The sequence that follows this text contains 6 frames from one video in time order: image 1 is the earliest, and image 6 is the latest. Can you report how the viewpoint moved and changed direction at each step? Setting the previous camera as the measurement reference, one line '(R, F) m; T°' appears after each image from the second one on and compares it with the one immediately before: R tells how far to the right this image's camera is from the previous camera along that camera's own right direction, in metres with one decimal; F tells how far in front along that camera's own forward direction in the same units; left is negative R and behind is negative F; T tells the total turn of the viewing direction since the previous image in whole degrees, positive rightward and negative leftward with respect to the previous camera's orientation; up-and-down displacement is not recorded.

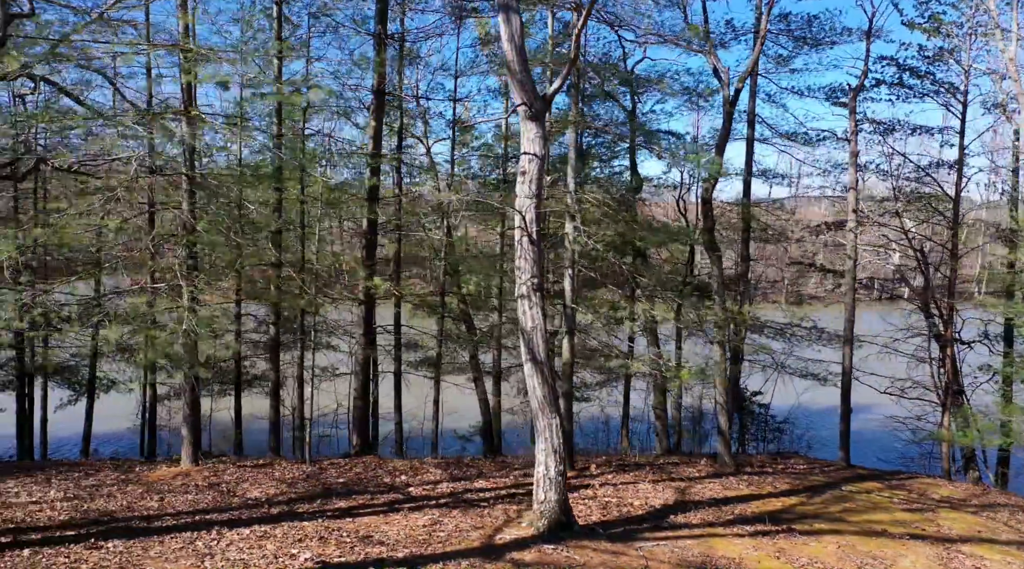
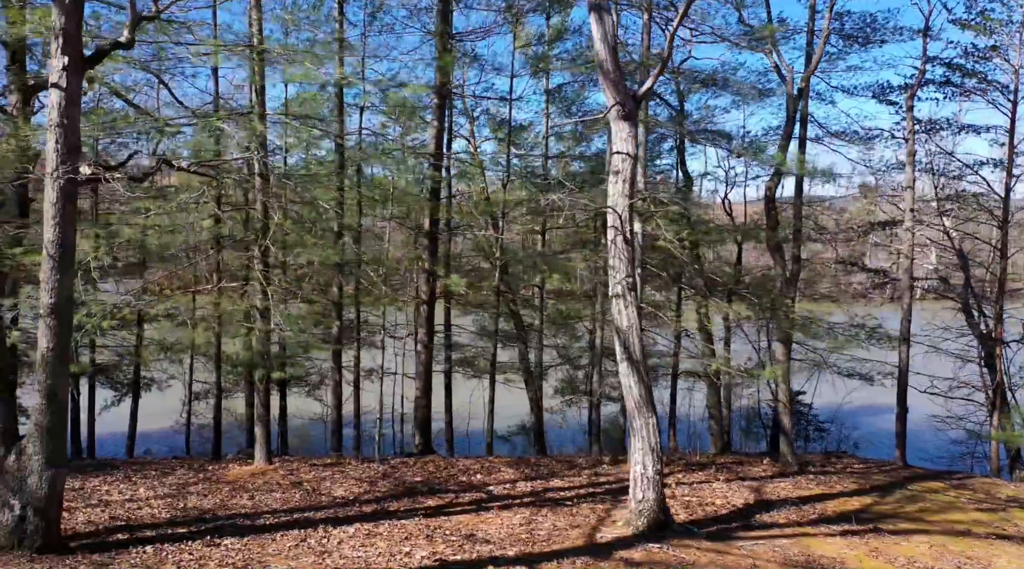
(-0.7, 0.0) m; -1°
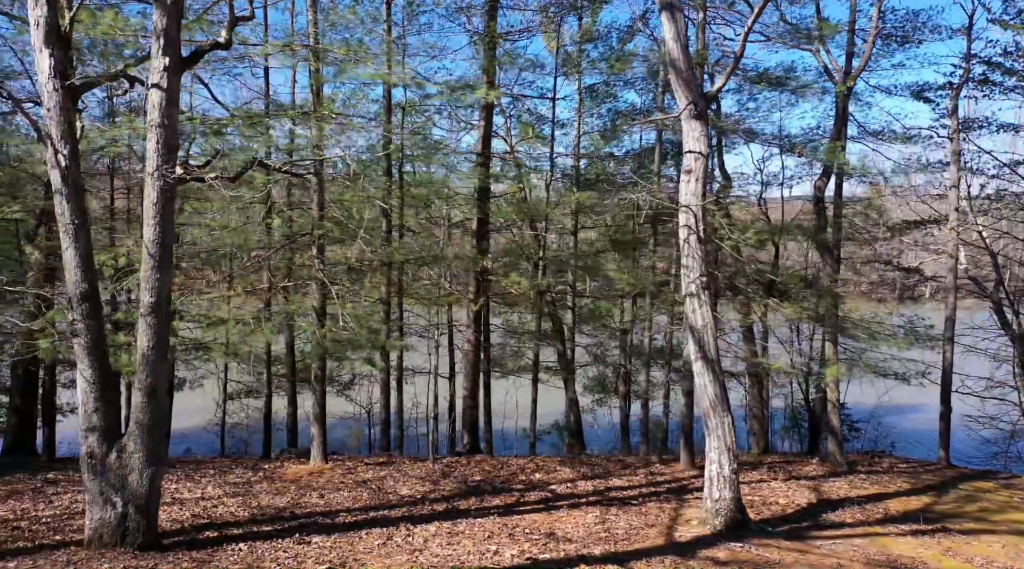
(-0.6, 0.0) m; 0°
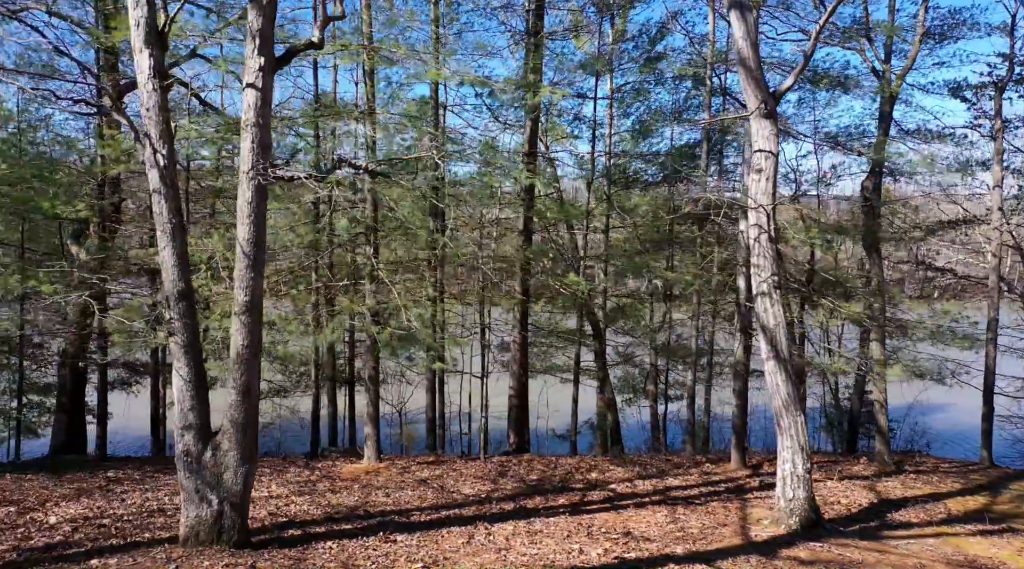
(-0.5, 0.0) m; 0°
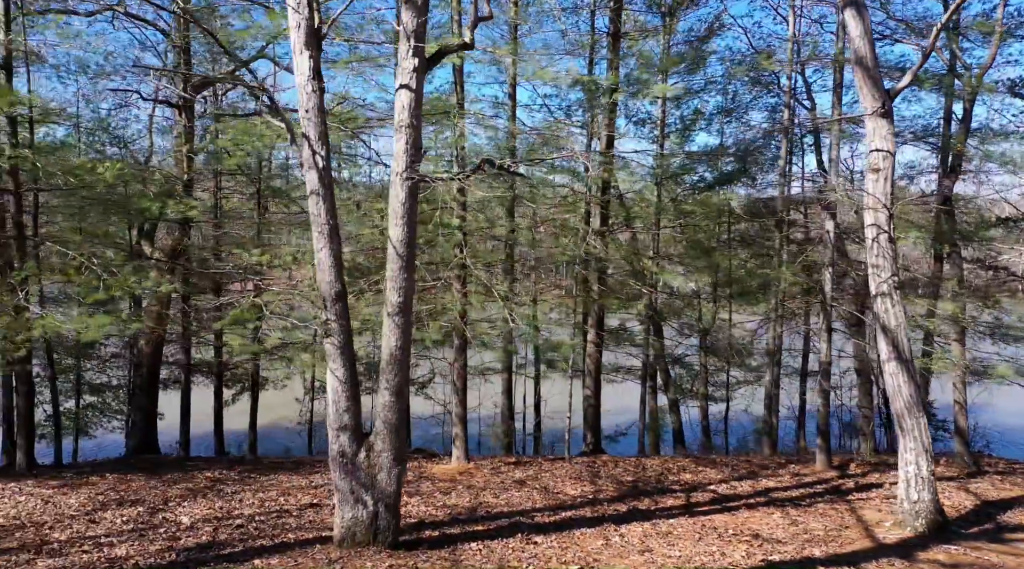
(-0.9, 0.0) m; -1°
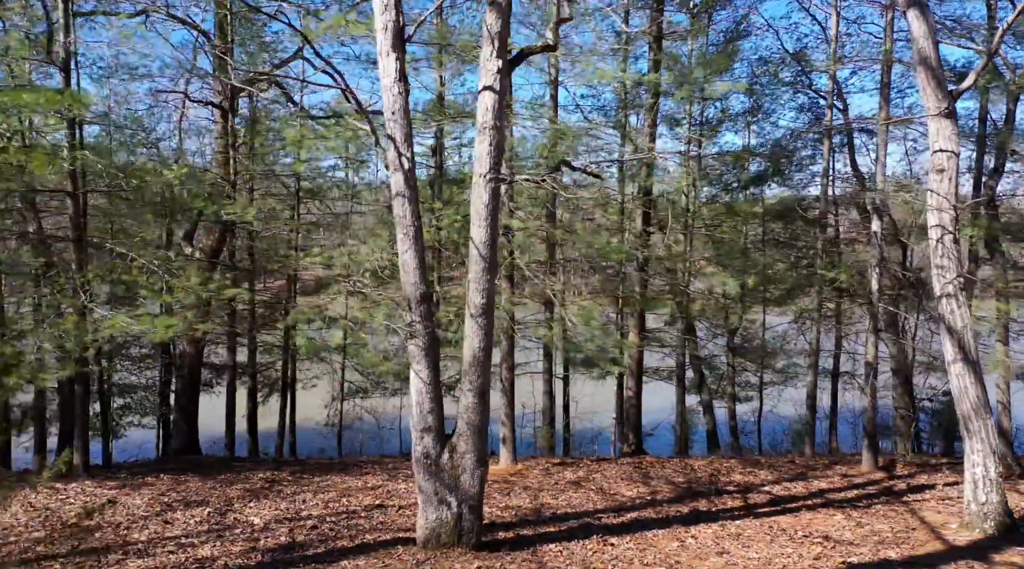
(-0.5, 0.0) m; 0°
